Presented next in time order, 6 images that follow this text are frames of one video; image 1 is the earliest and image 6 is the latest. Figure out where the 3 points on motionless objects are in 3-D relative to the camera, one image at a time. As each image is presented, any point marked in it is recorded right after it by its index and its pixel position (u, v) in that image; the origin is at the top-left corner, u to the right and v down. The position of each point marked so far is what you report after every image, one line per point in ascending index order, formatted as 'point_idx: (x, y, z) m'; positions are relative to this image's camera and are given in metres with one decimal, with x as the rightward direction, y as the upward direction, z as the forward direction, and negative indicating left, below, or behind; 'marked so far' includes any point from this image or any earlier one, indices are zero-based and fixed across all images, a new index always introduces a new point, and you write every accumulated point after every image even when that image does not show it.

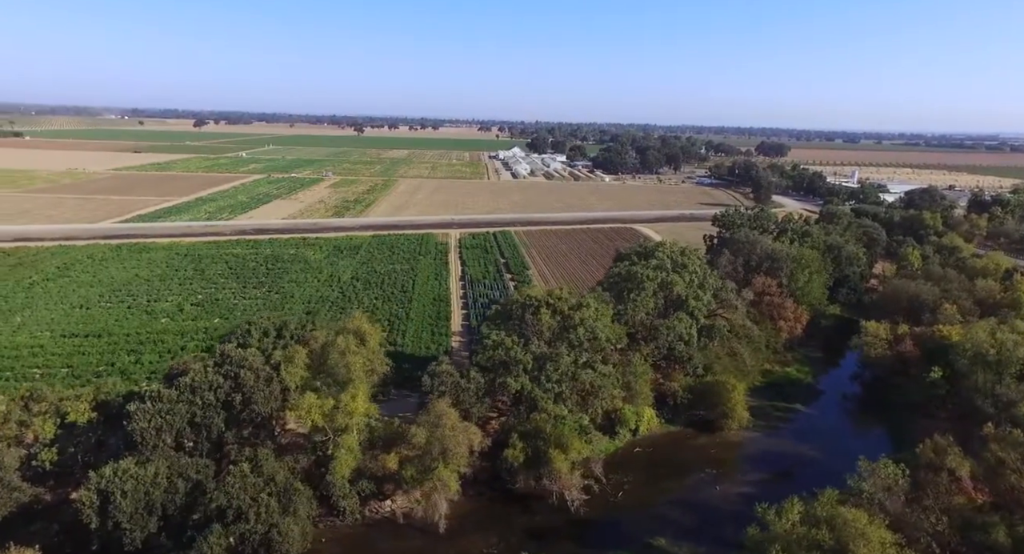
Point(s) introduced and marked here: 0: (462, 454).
0: (-1.4, -4.7, +17.0) m
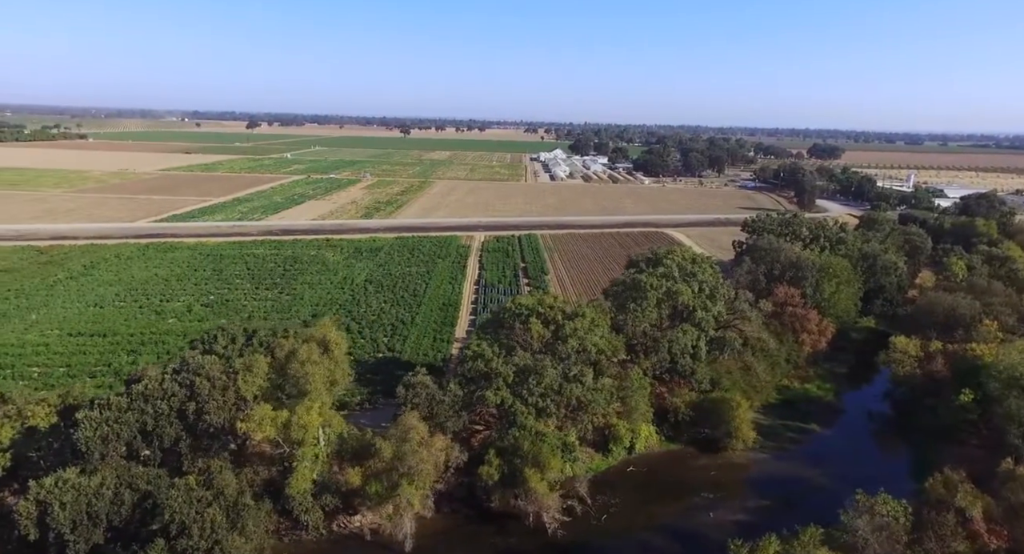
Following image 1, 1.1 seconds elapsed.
0: (-2.1, -4.9, +16.2) m
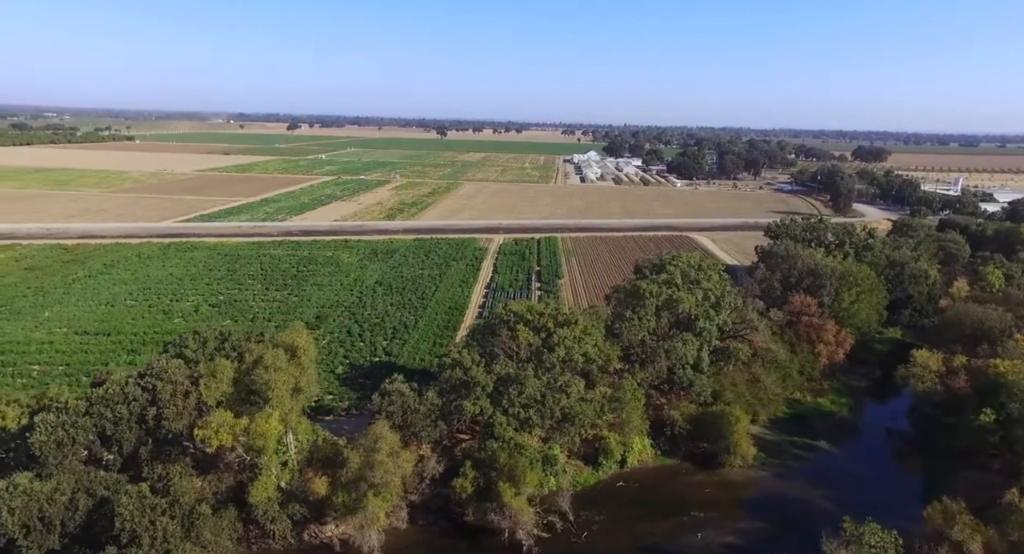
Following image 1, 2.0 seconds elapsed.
0: (-2.8, -5.1, +15.7) m
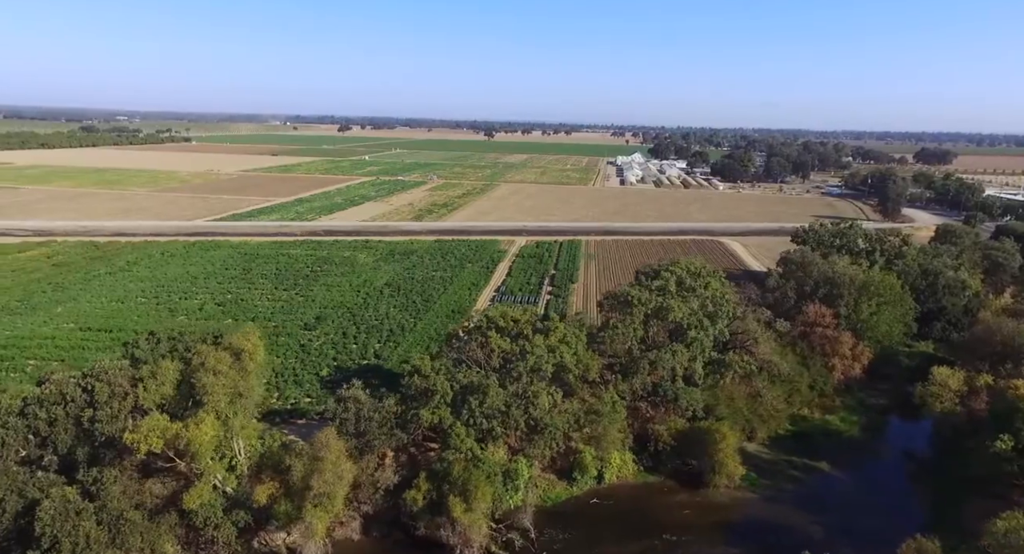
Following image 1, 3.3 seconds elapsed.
0: (-4.1, -5.2, +15.2) m
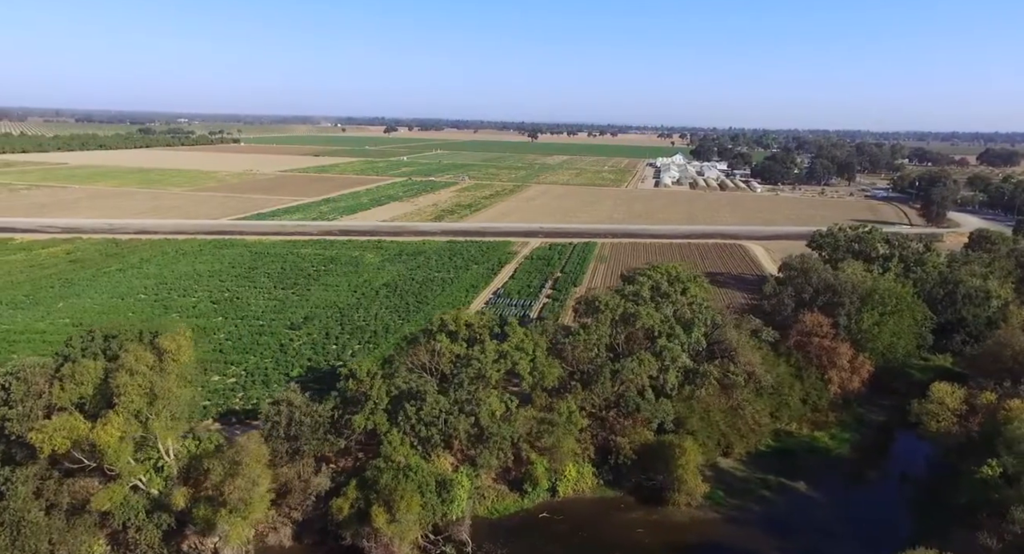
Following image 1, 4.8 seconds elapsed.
0: (-5.9, -5.2, +14.9) m
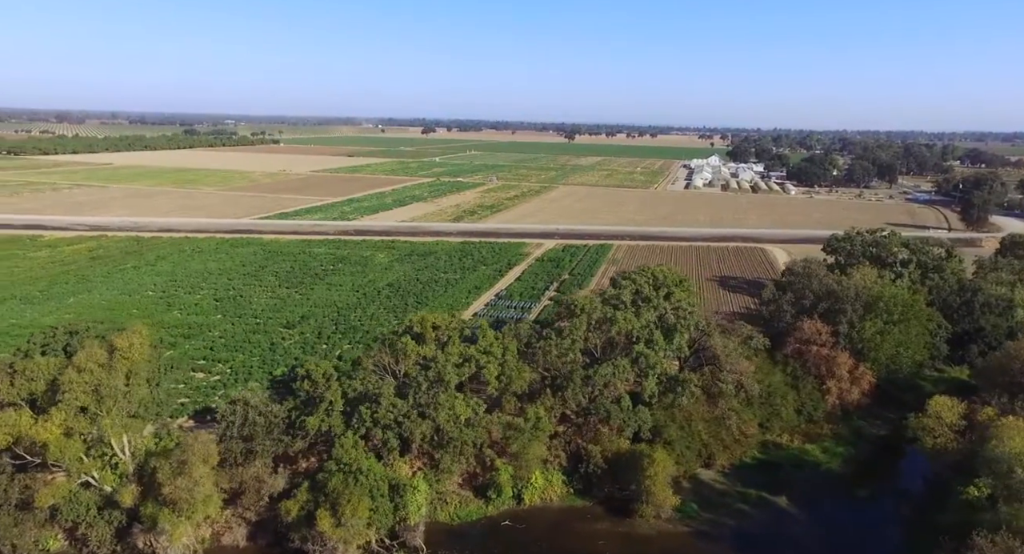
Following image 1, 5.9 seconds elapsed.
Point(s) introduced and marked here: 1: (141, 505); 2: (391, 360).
0: (-7.2, -5.2, +14.9) m
1: (-8.8, -5.4, +15.1) m
2: (-3.6, -2.4, +19.4) m
